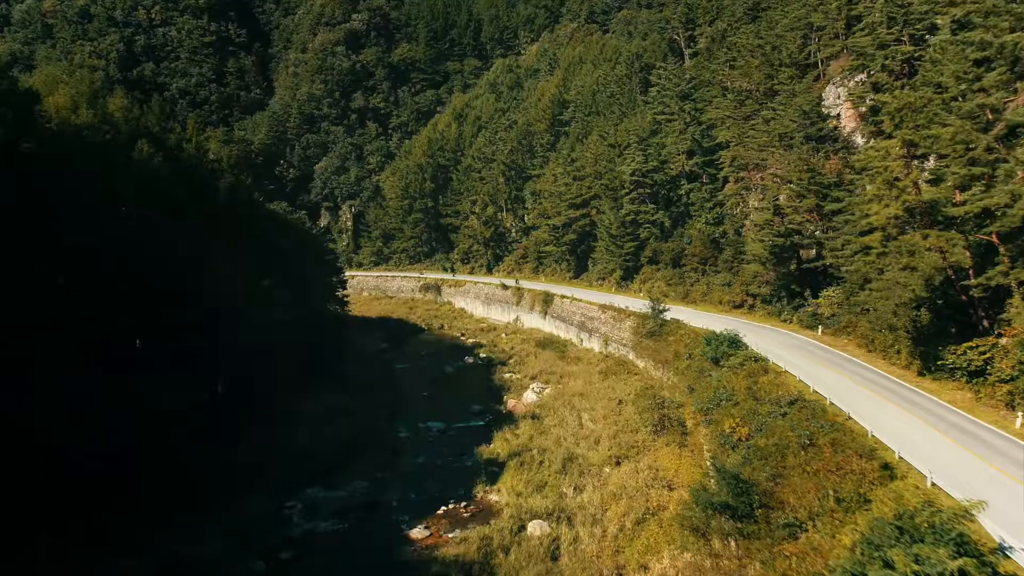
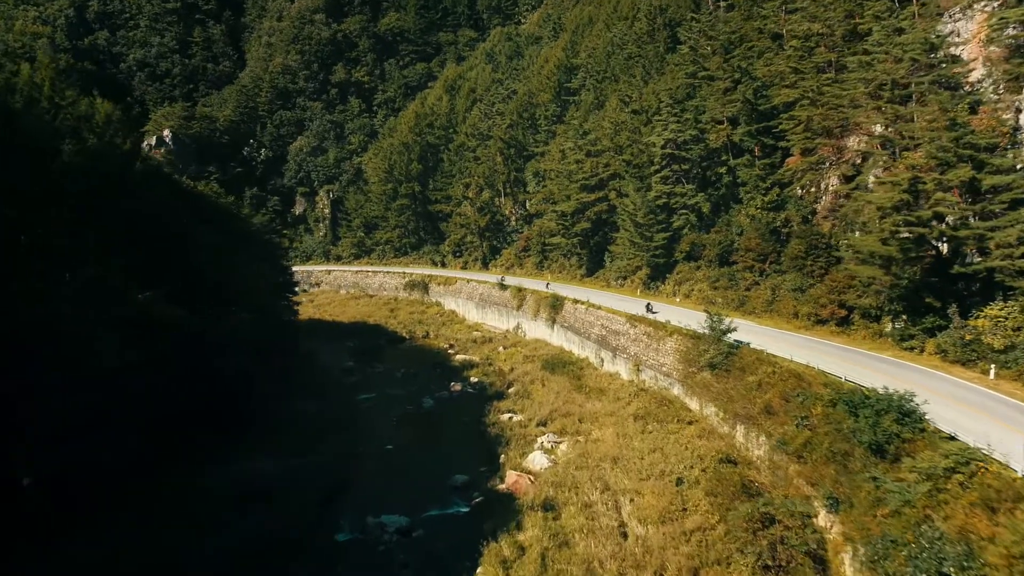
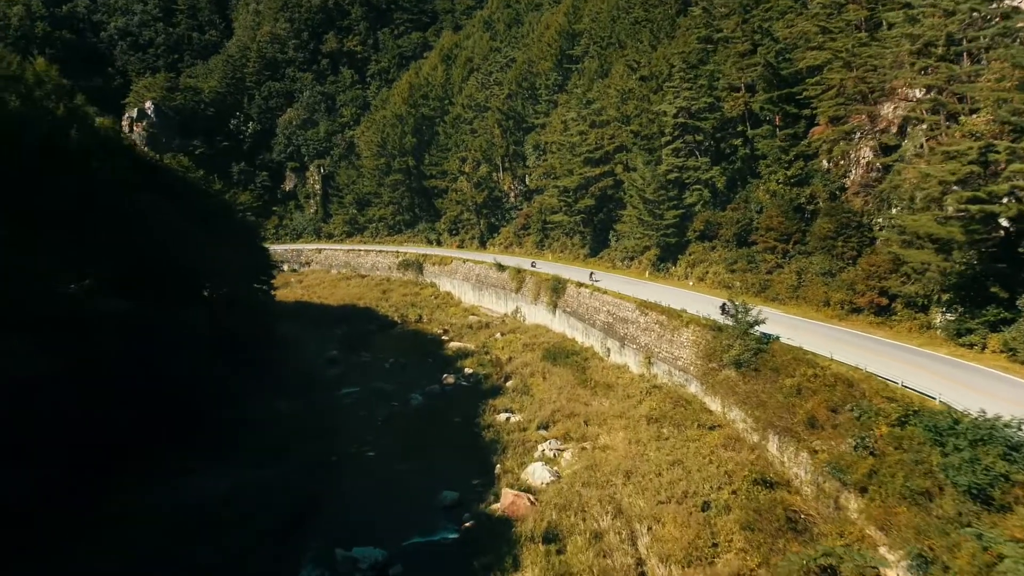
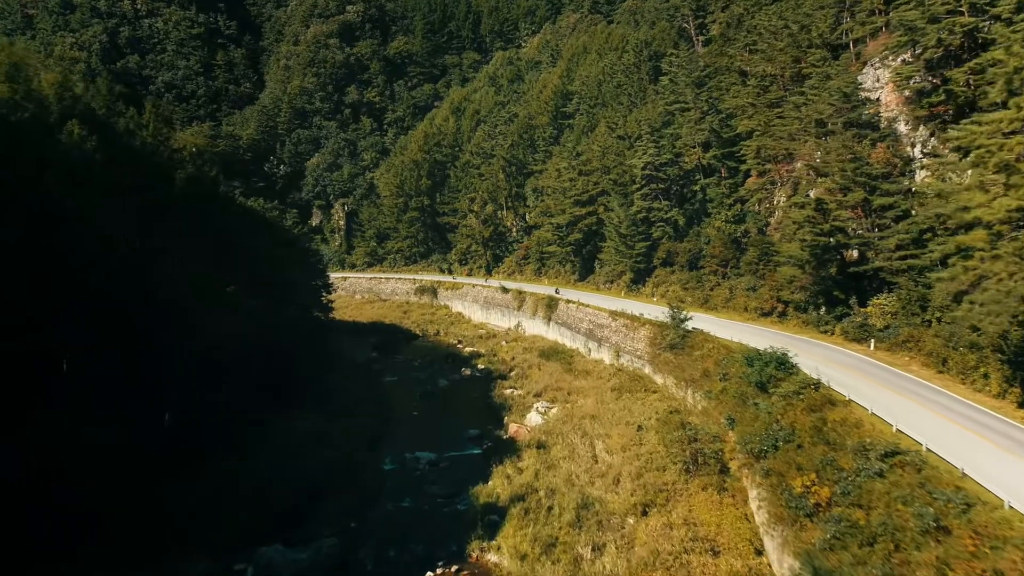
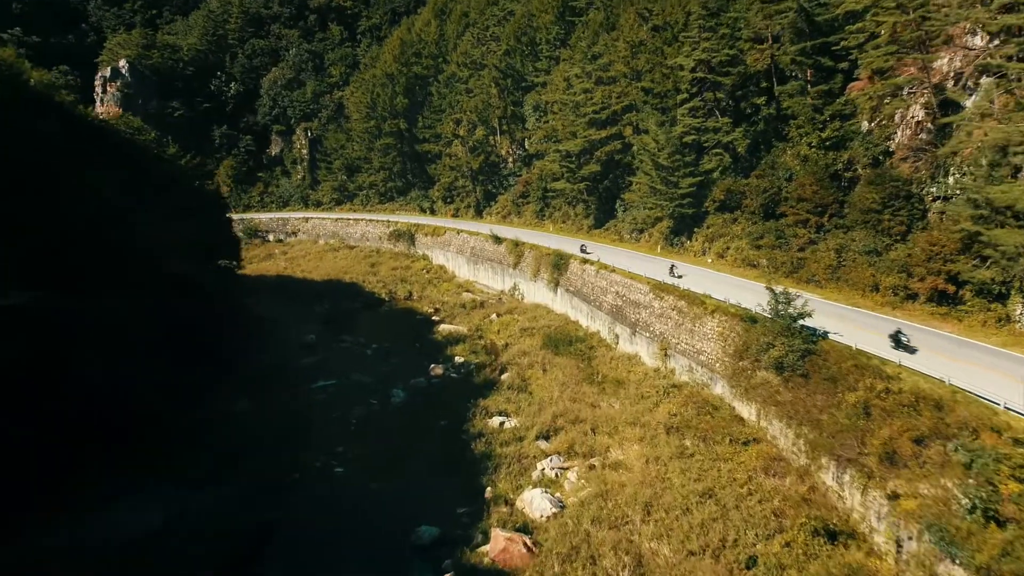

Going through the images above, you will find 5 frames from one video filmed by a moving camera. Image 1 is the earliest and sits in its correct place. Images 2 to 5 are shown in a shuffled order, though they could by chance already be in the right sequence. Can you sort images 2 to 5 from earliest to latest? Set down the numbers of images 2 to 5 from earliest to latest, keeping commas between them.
4, 2, 3, 5
